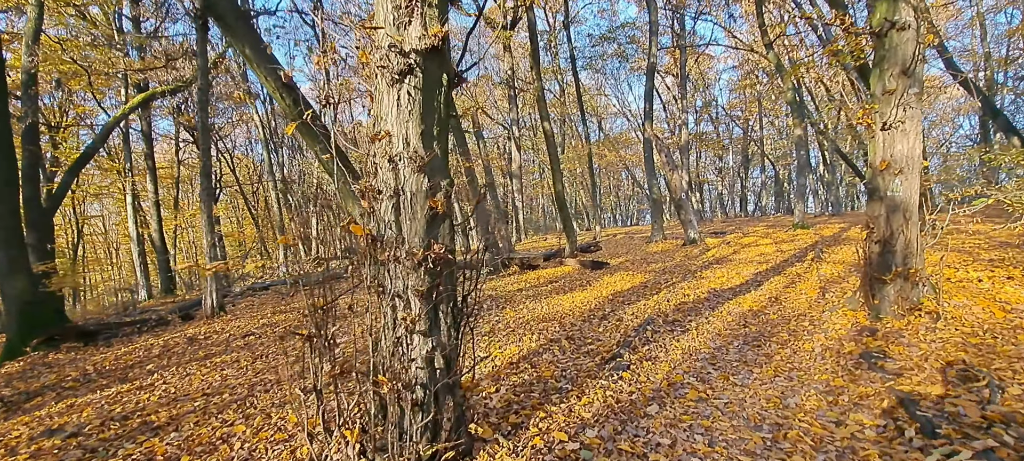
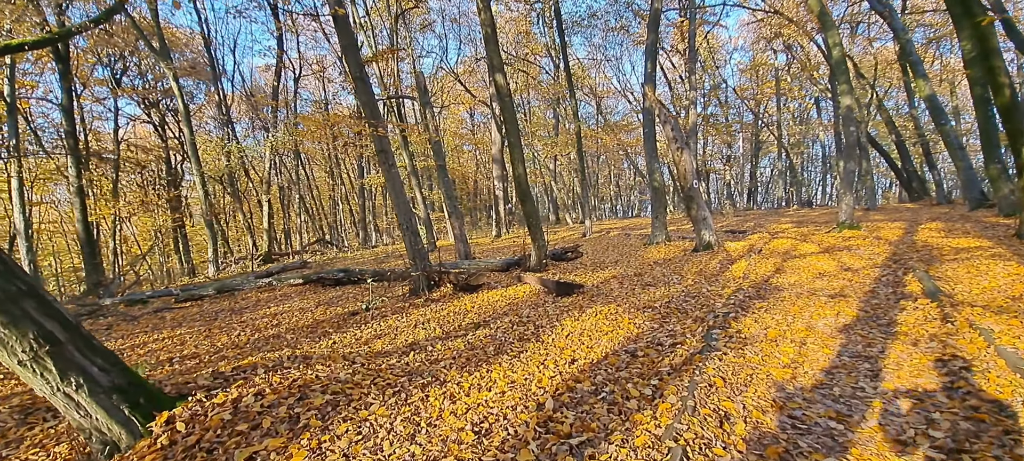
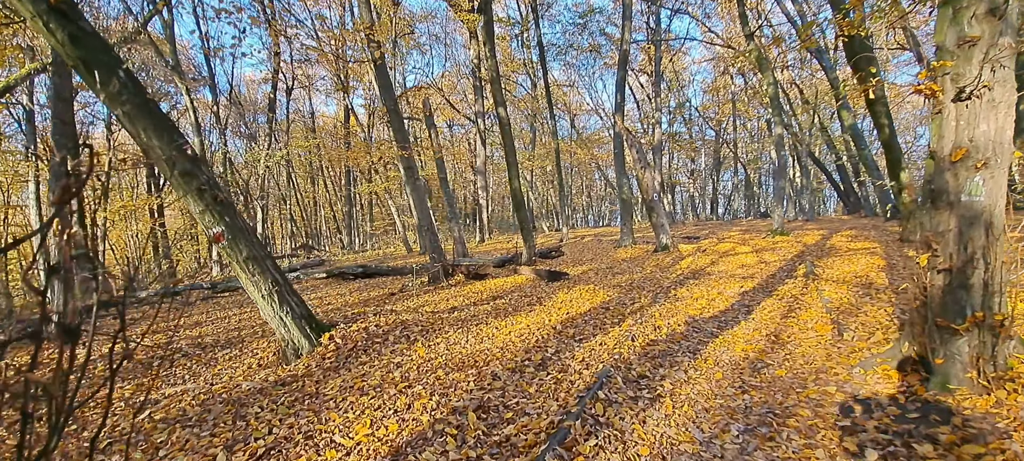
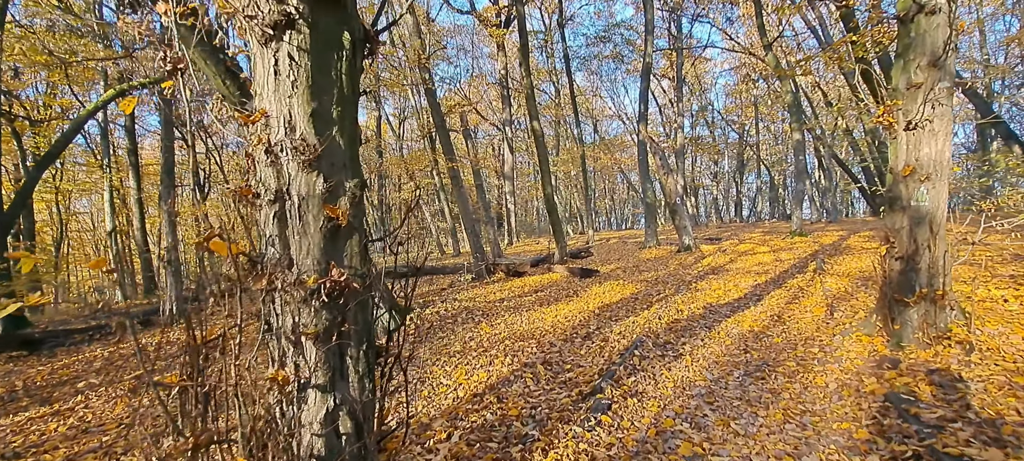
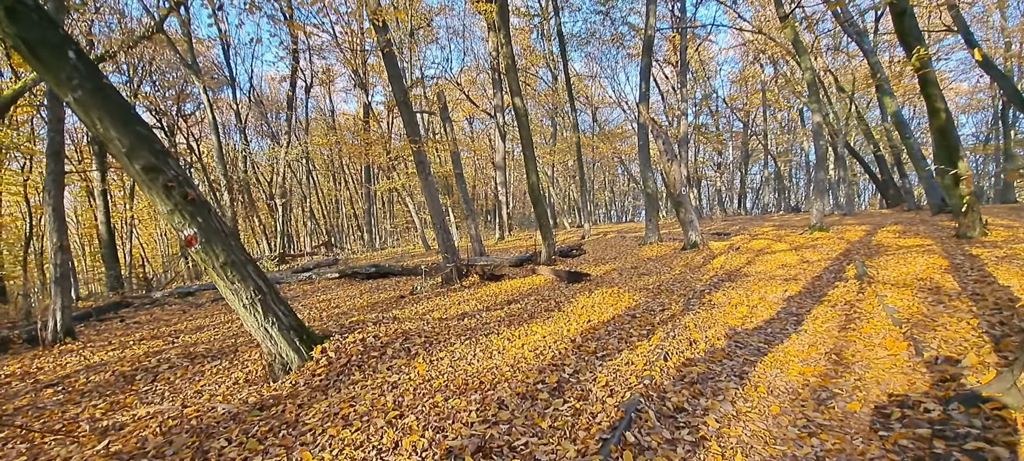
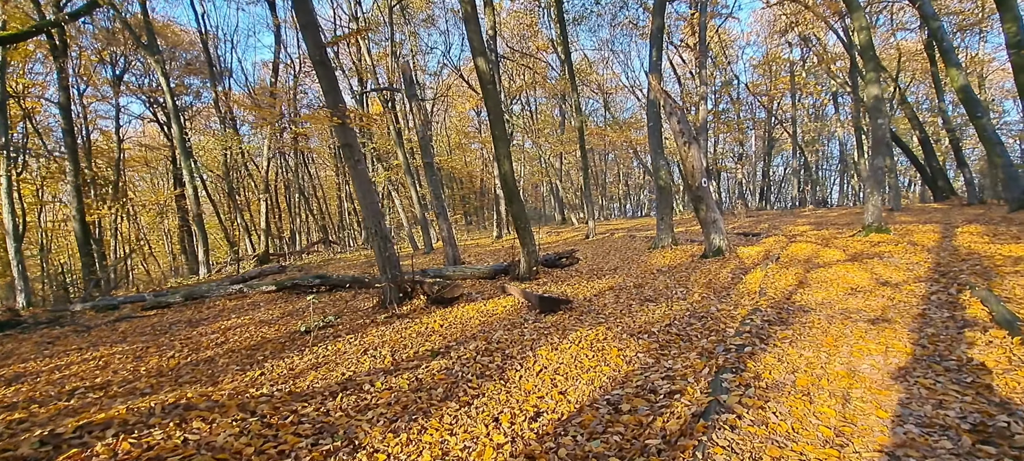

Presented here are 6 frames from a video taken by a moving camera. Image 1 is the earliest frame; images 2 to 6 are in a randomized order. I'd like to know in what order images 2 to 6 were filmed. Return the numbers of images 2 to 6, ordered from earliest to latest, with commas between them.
4, 3, 5, 2, 6
